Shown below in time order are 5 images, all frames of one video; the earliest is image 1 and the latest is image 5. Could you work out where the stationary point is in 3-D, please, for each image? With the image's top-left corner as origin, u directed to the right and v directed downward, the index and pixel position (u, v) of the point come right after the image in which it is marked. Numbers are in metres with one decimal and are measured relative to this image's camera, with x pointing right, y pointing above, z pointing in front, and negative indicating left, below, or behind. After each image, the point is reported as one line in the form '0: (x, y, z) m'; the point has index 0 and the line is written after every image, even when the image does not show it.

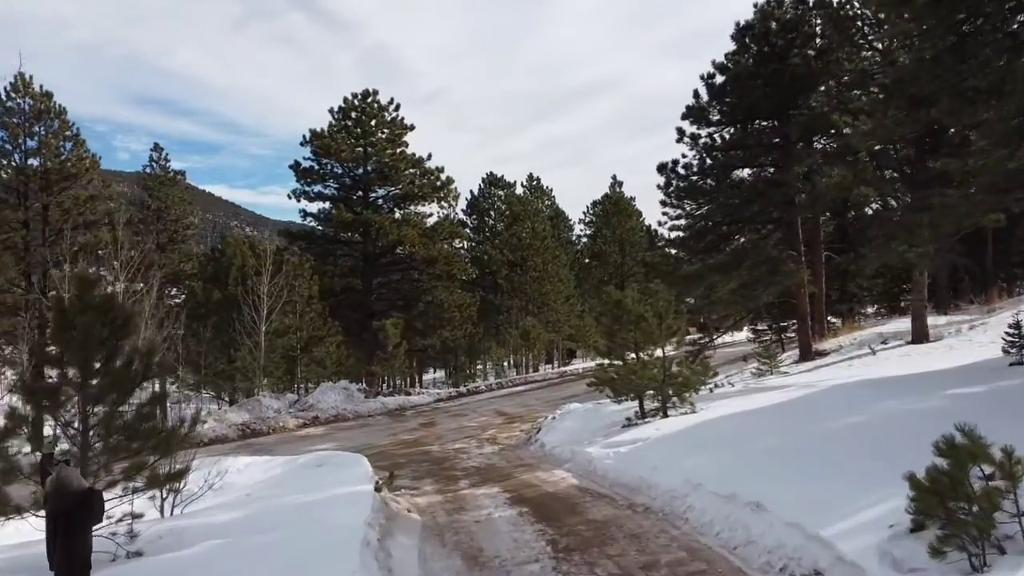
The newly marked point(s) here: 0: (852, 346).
0: (+6.7, -1.1, +16.1) m
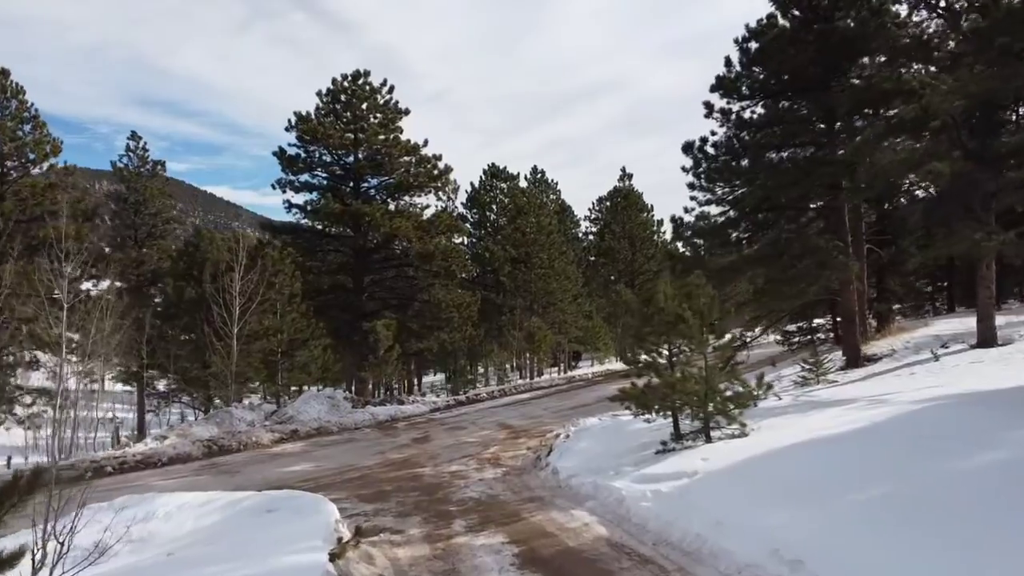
0: (+6.8, -1.1, +14.1) m
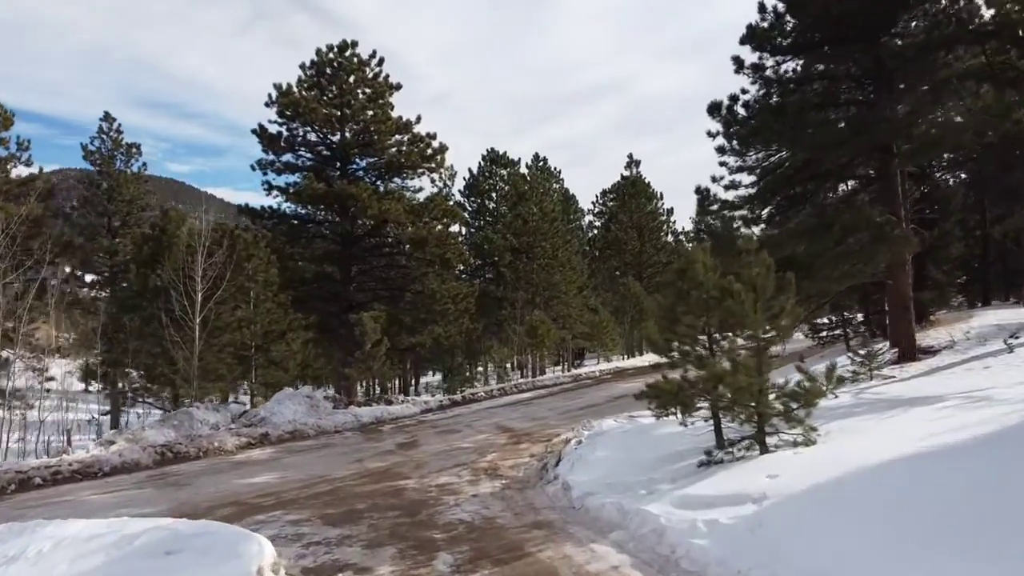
0: (+6.8, -0.8, +12.2) m
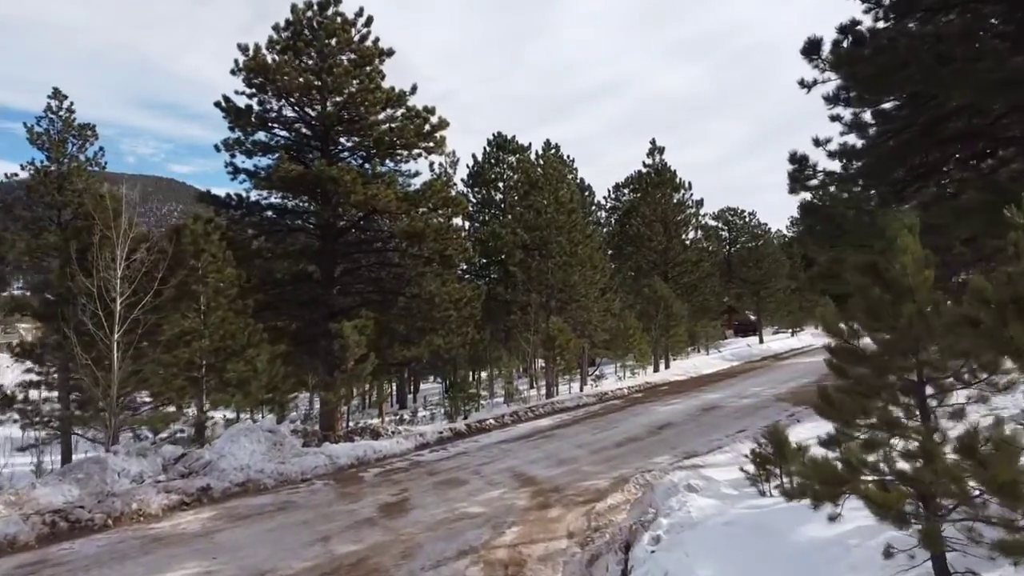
0: (+7.1, -0.8, +8.8) m
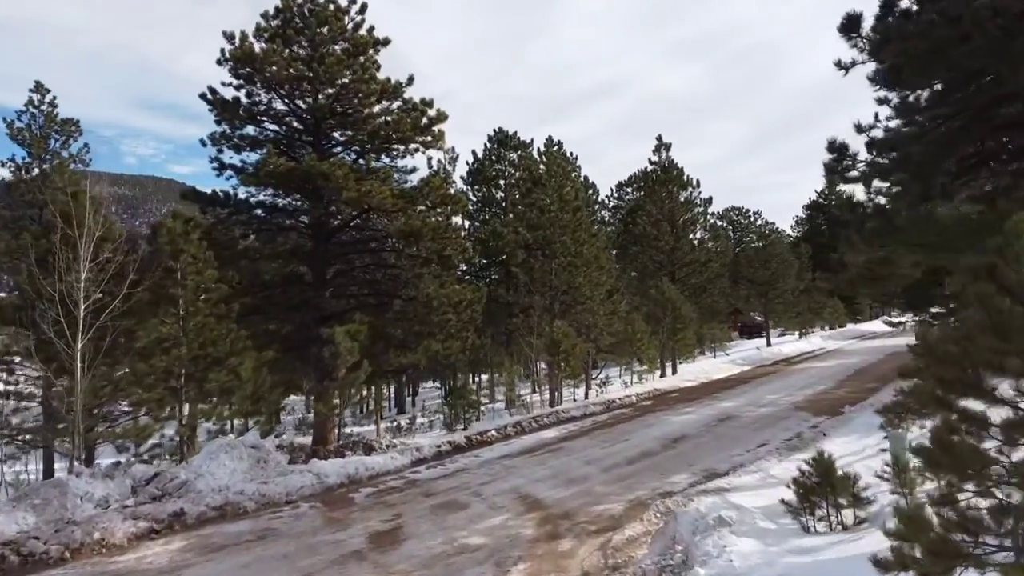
0: (+7.2, -0.9, +7.8) m
